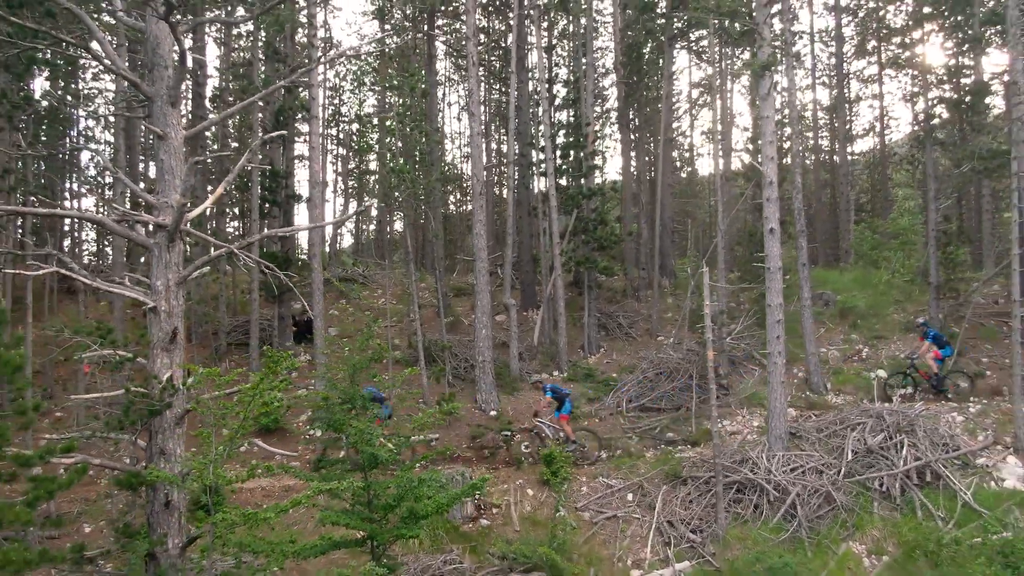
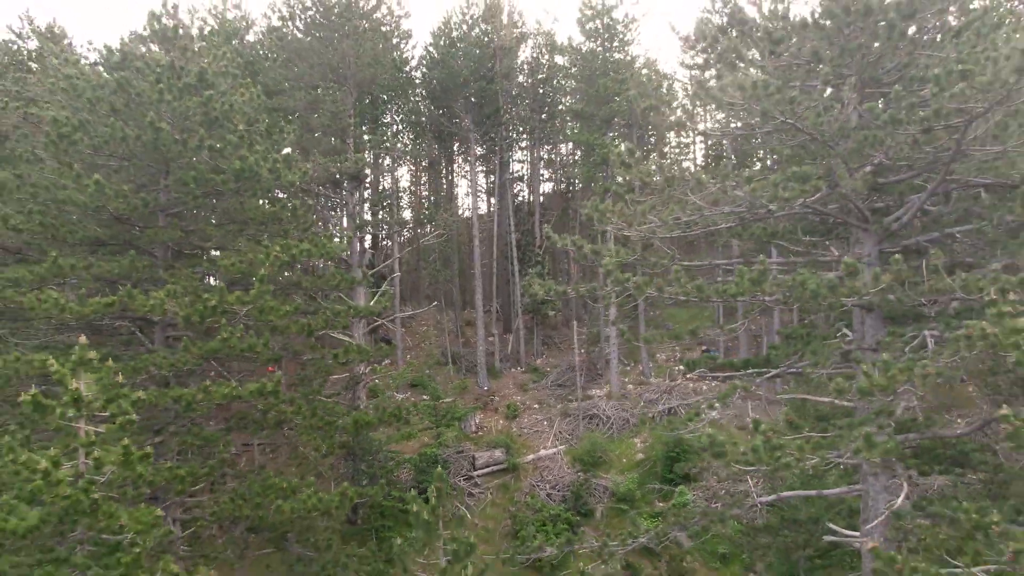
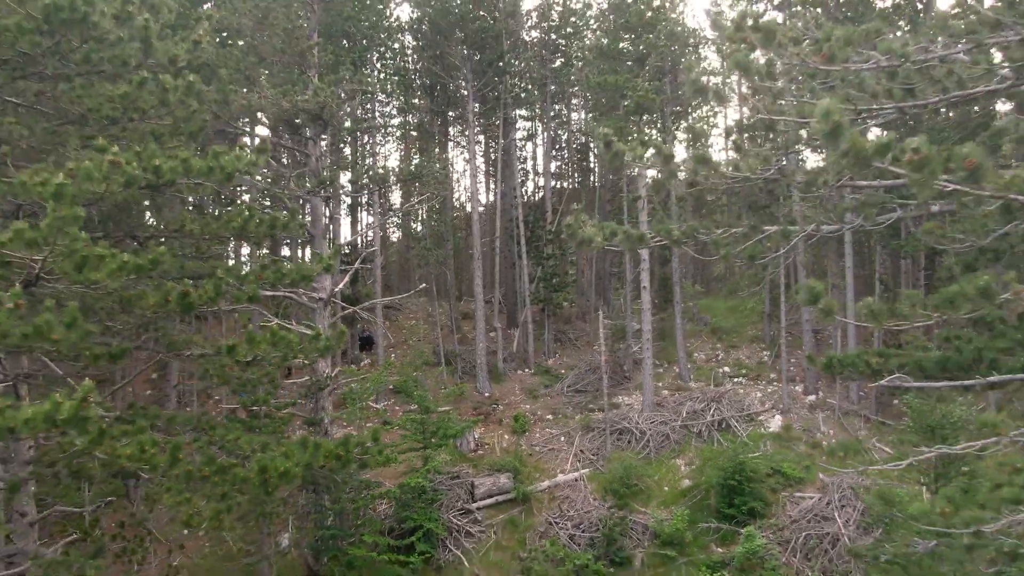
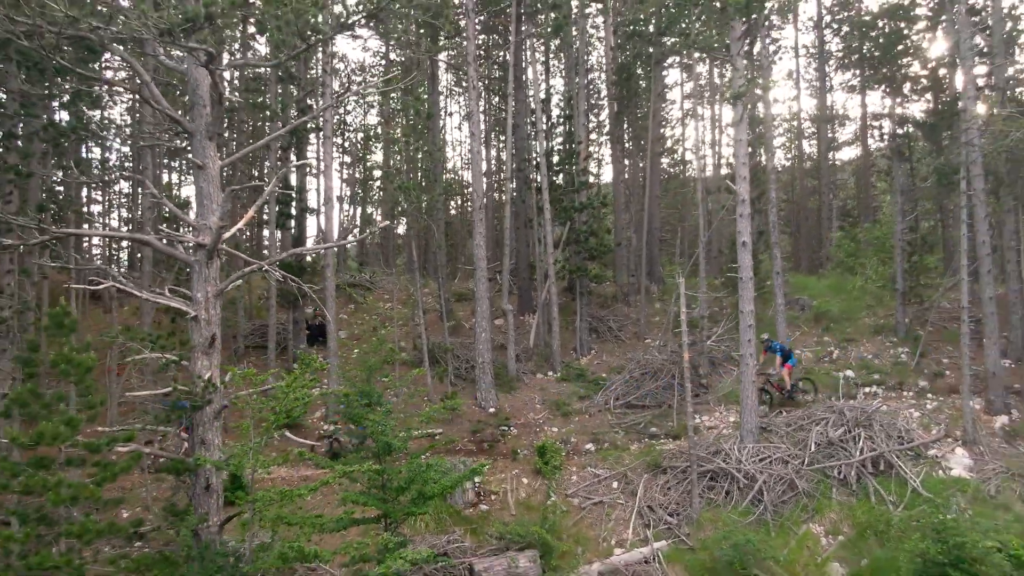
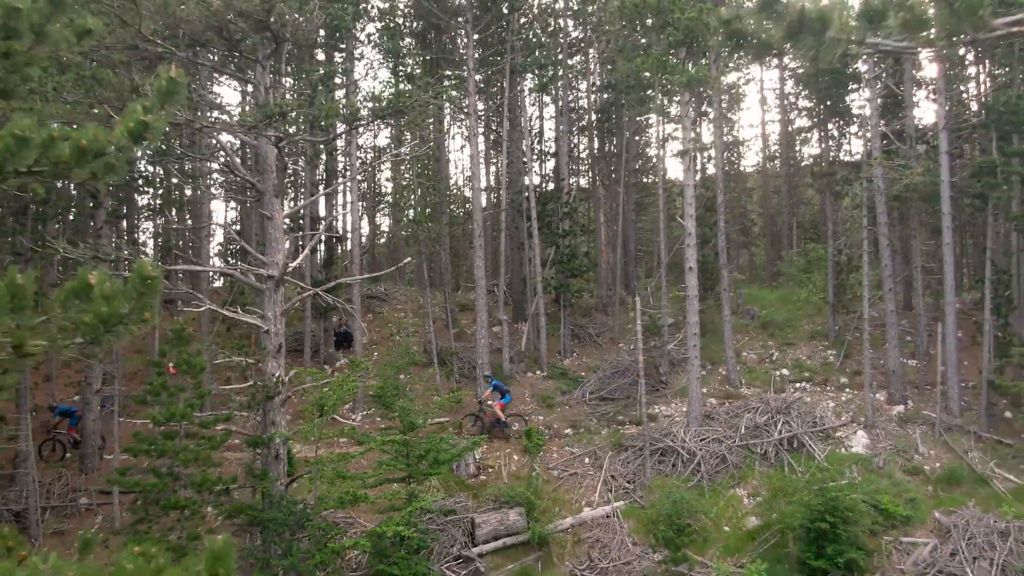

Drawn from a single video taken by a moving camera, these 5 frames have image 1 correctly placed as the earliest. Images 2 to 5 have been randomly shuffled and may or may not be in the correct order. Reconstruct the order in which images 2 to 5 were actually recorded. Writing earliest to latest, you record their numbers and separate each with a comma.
4, 5, 3, 2
